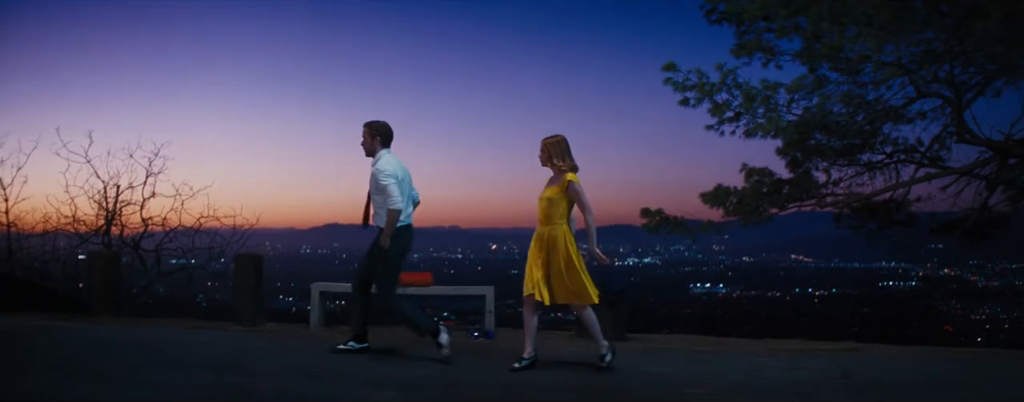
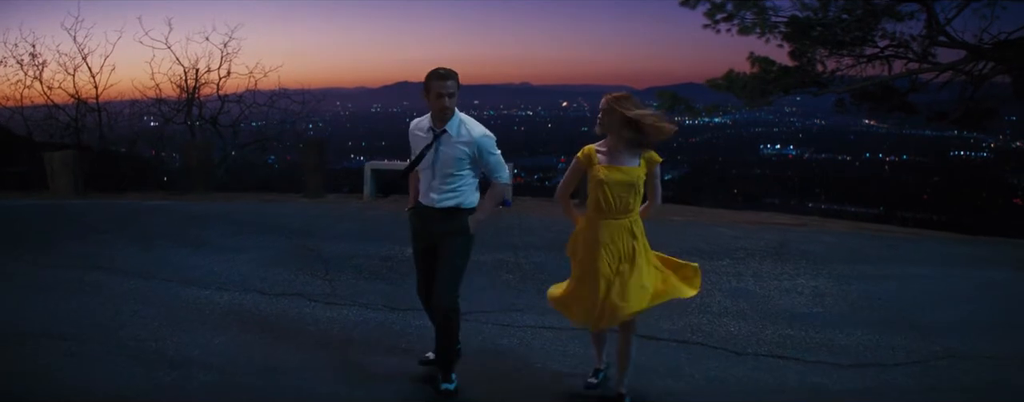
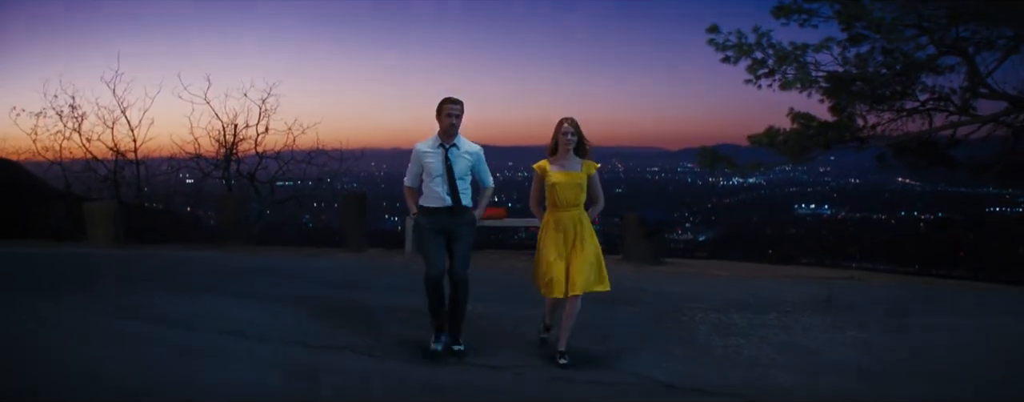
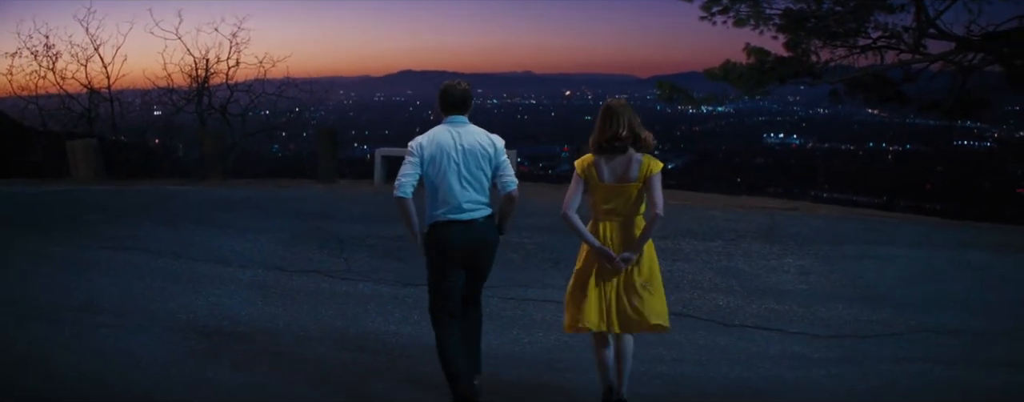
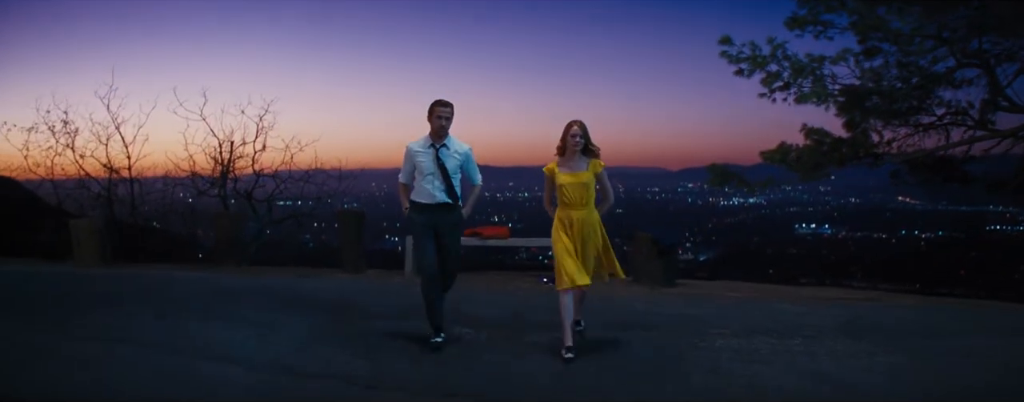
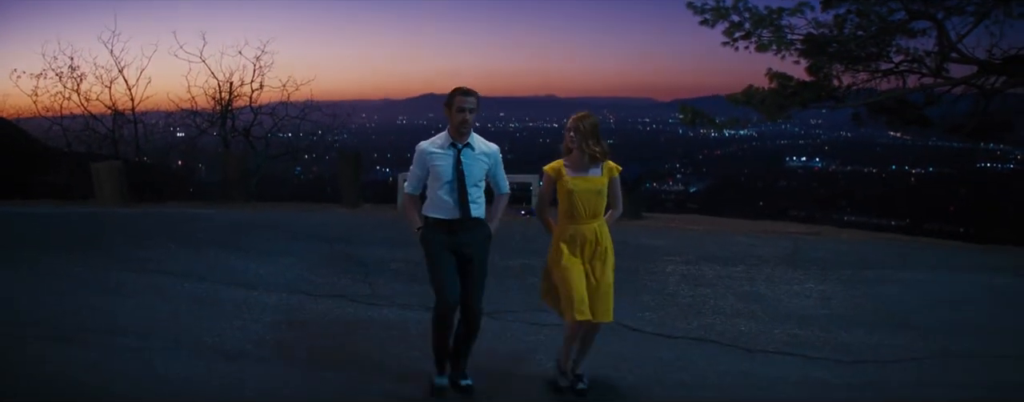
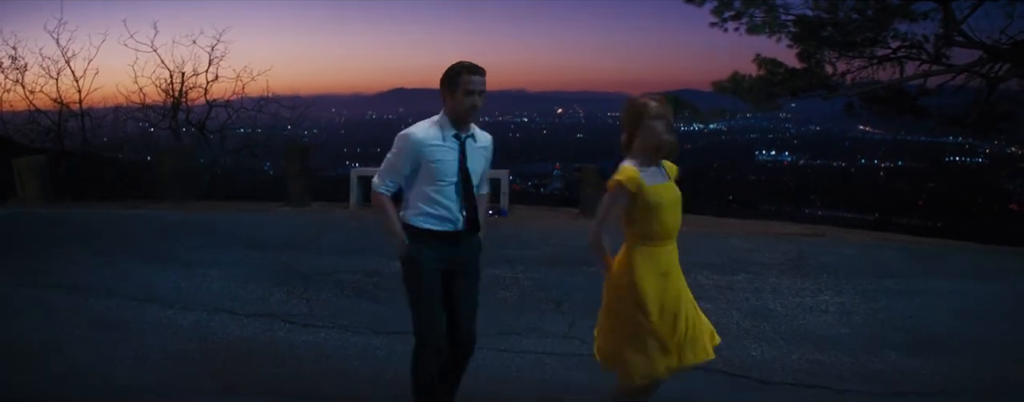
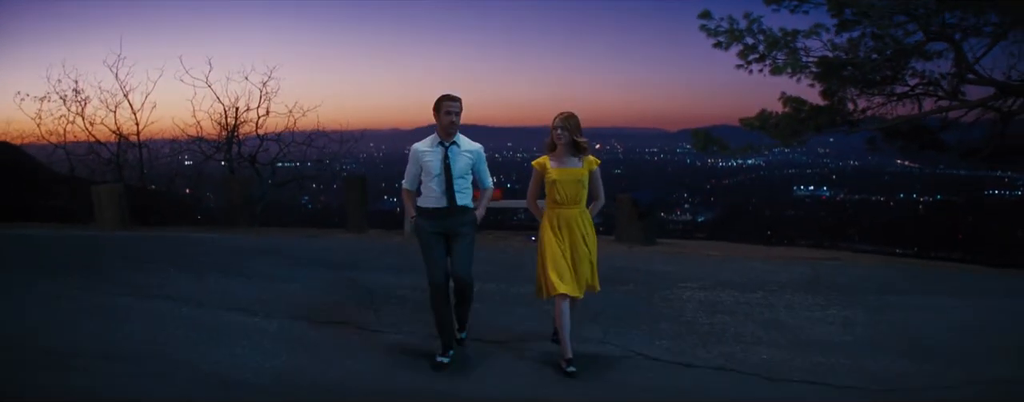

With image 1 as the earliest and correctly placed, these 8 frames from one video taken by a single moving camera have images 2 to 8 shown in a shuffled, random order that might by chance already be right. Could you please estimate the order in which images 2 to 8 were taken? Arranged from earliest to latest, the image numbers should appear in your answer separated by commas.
5, 3, 8, 6, 4, 2, 7
